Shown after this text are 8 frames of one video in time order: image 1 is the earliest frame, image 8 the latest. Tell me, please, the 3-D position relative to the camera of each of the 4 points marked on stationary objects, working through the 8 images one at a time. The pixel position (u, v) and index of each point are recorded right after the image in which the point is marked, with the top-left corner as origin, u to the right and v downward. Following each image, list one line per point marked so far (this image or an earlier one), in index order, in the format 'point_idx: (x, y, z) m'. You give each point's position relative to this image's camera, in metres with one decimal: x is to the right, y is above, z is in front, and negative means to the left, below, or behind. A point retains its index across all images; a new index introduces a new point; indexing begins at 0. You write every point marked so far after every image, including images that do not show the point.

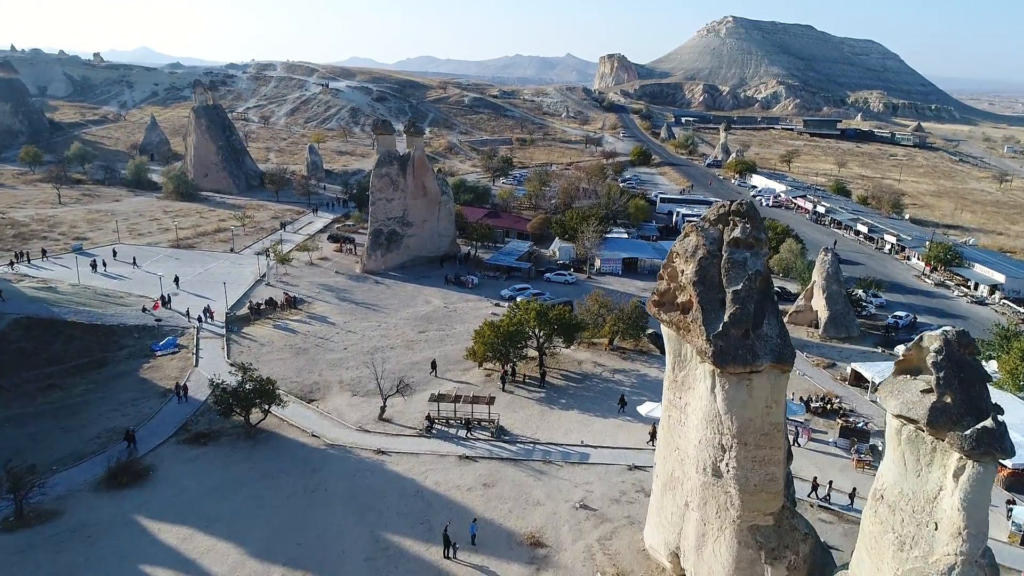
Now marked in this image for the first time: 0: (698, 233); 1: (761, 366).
0: (+3.4, +1.0, +13.2) m
1: (+4.2, -1.3, +12.0) m
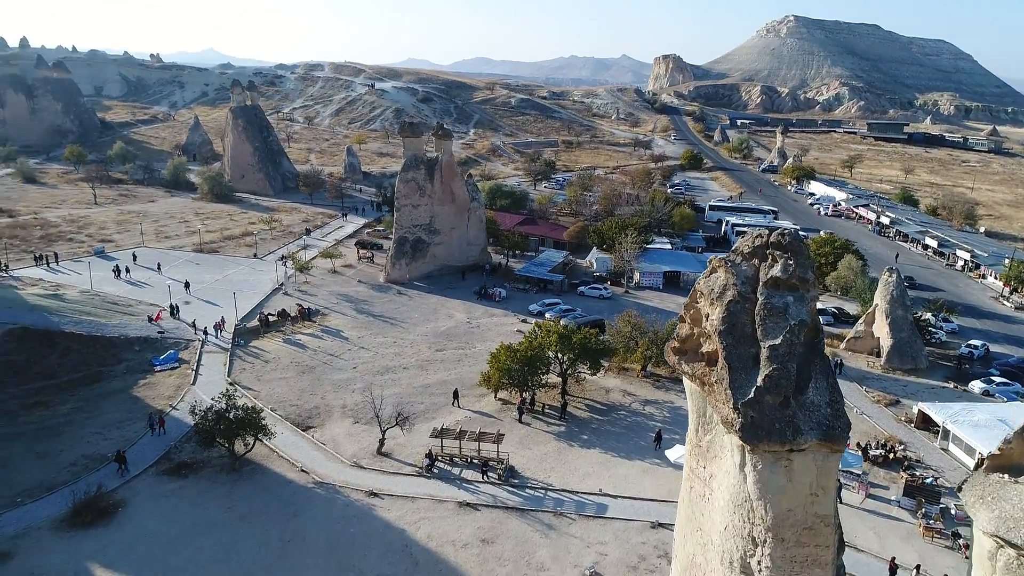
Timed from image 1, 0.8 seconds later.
0: (+3.2, +0.3, +10.5) m
1: (+3.8, -2.0, +9.3) m
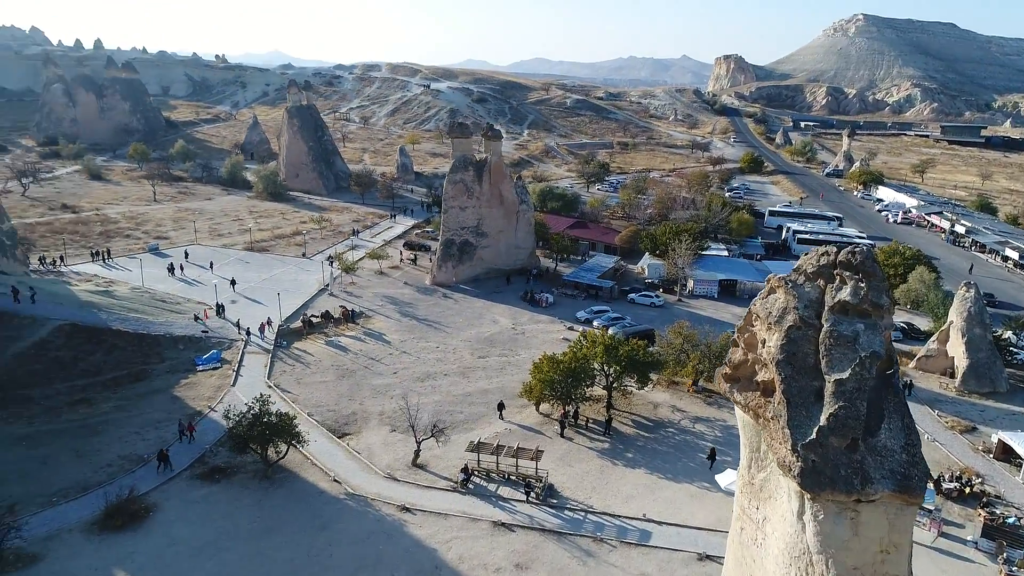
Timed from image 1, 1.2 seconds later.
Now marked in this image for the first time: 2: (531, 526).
0: (+3.6, 0.0, +9.3) m
1: (+4.1, -2.4, +8.1) m
2: (+0.4, -5.8, +17.3) m
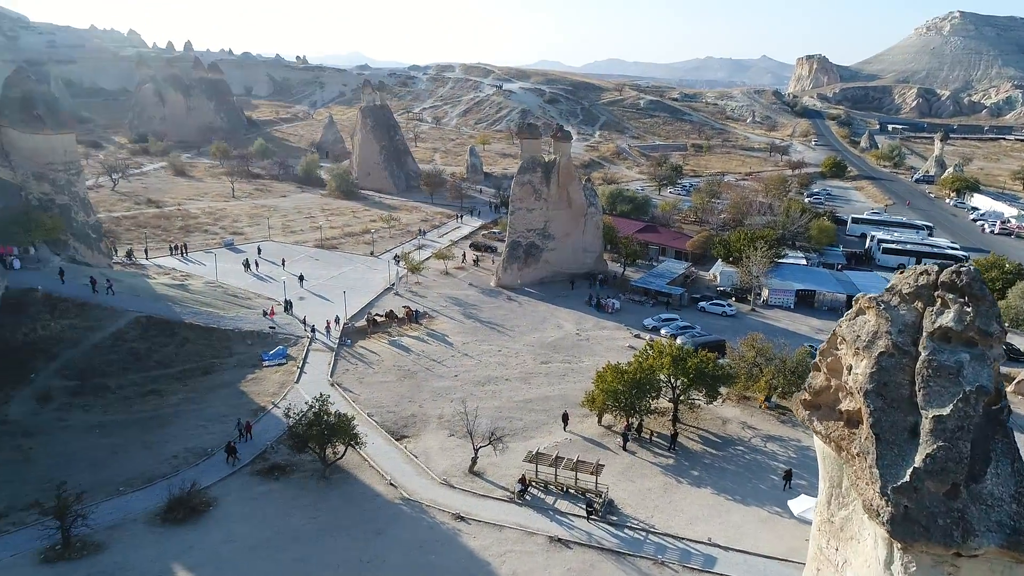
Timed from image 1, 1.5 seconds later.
0: (+4.3, -0.3, +8.4) m
1: (+4.6, -2.6, +7.1) m
2: (+1.8, -5.9, +16.6) m
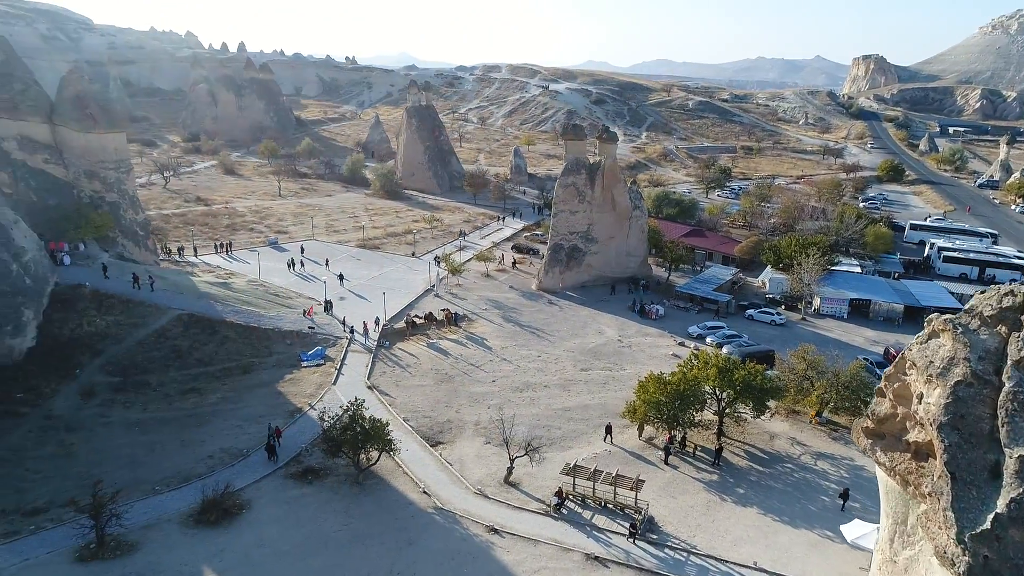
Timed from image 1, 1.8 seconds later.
0: (+4.7, -0.5, +7.5) m
1: (+4.9, -2.8, +6.2) m
2: (+2.5, -6.1, +15.9) m
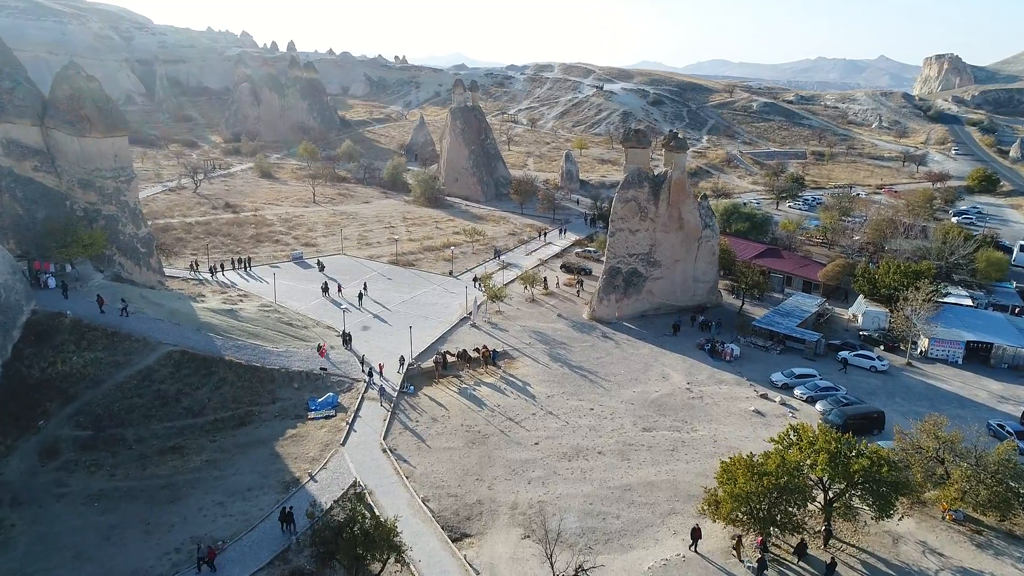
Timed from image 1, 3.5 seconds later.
0: (+4.9, -1.8, +2.7) m
1: (+5.0, -4.2, +1.4) m
2: (+3.2, -7.4, +11.2) m
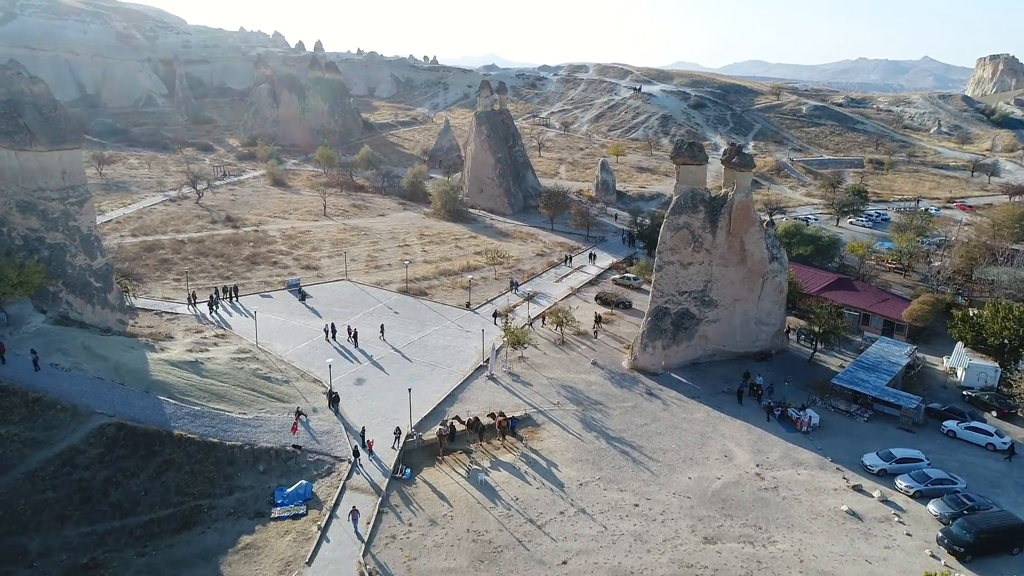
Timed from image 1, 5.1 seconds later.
0: (+4.6, -3.4, -2.6) m
1: (+4.6, -5.8, -3.9) m
2: (+3.2, -9.0, +6.0) m
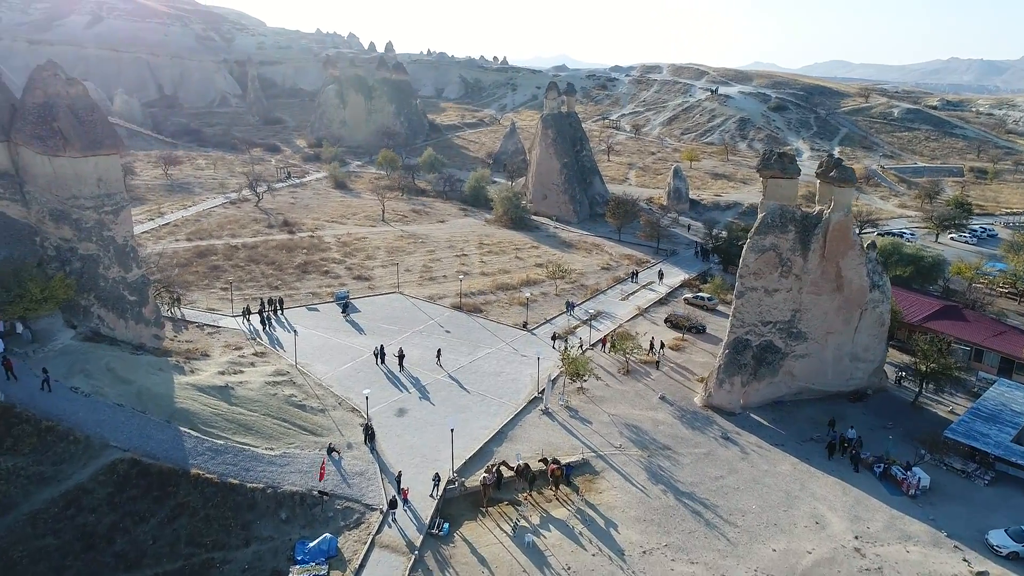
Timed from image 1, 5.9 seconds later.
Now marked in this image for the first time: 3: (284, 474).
0: (+3.9, -4.3, -5.4) m
1: (+3.7, -6.6, -6.7) m
2: (+3.1, -9.8, +3.3) m
3: (-5.5, -4.5, +17.6) m
